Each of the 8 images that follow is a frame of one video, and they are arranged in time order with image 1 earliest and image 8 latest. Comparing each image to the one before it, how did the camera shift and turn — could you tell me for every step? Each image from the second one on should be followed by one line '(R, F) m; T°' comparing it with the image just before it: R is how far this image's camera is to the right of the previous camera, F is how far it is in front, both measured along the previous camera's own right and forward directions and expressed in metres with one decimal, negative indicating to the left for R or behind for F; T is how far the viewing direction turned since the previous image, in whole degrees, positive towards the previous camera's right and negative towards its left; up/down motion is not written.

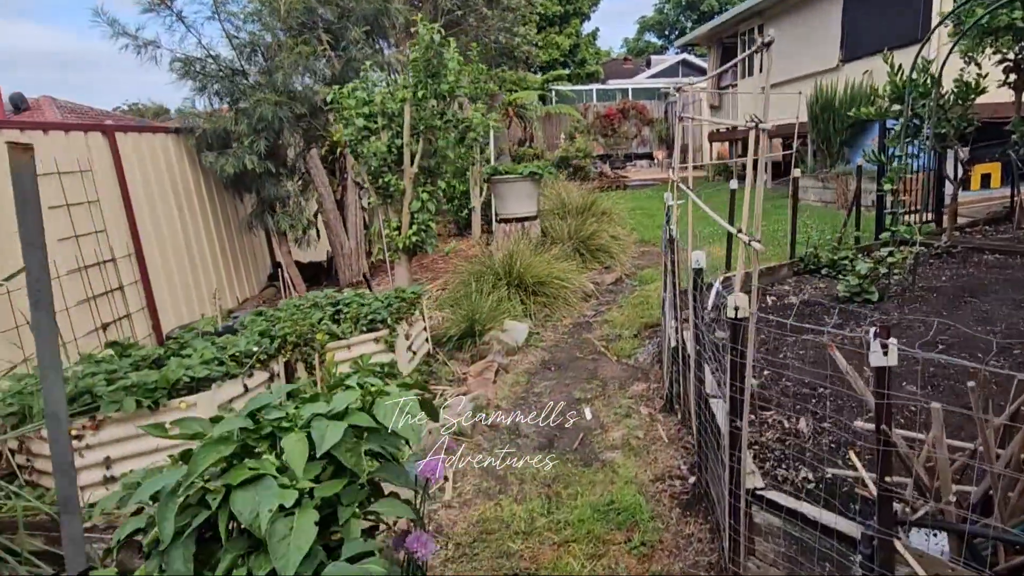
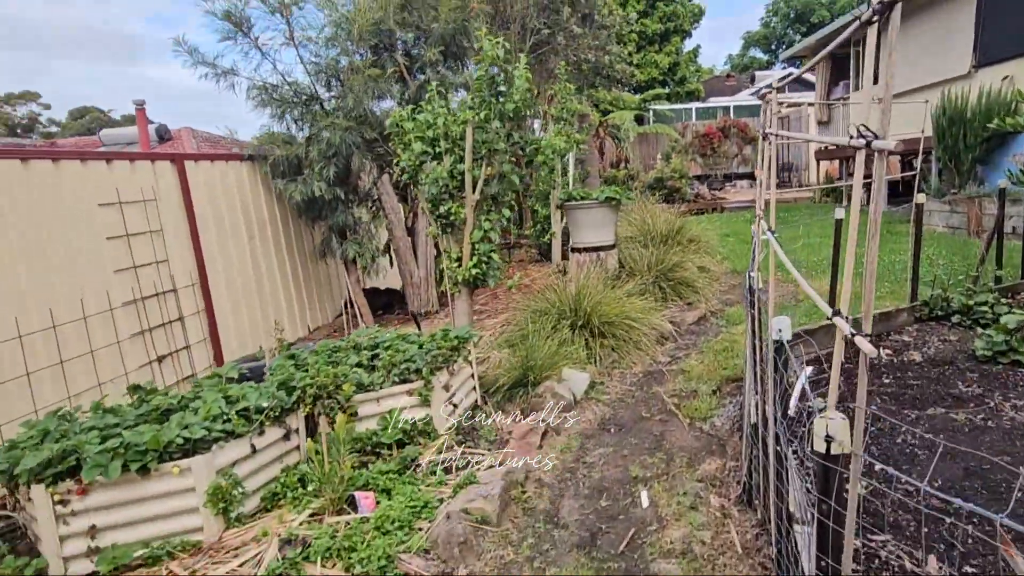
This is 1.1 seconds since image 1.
(+0.2, +0.5) m; -8°
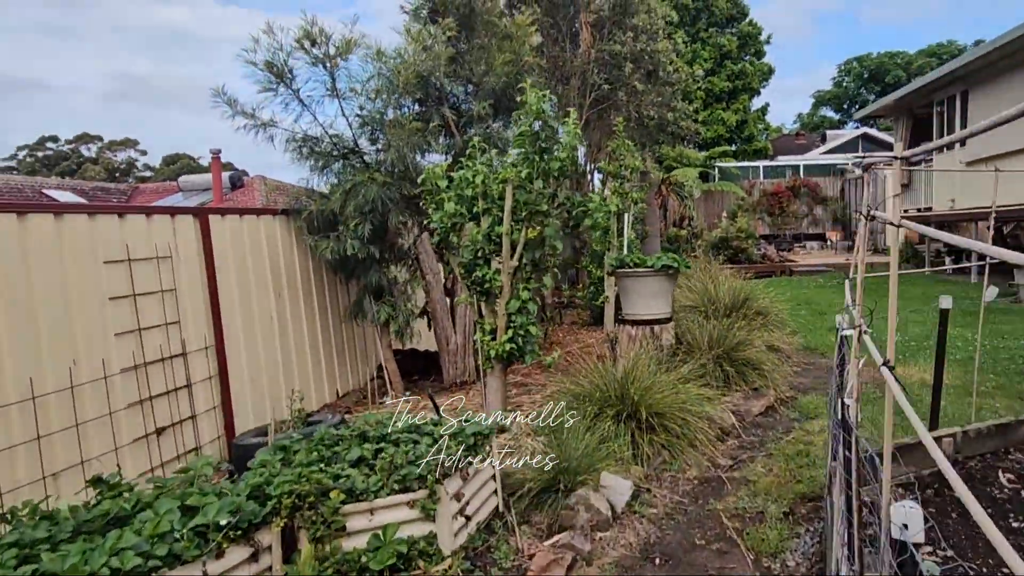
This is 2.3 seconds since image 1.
(+0.1, +0.5) m; -5°
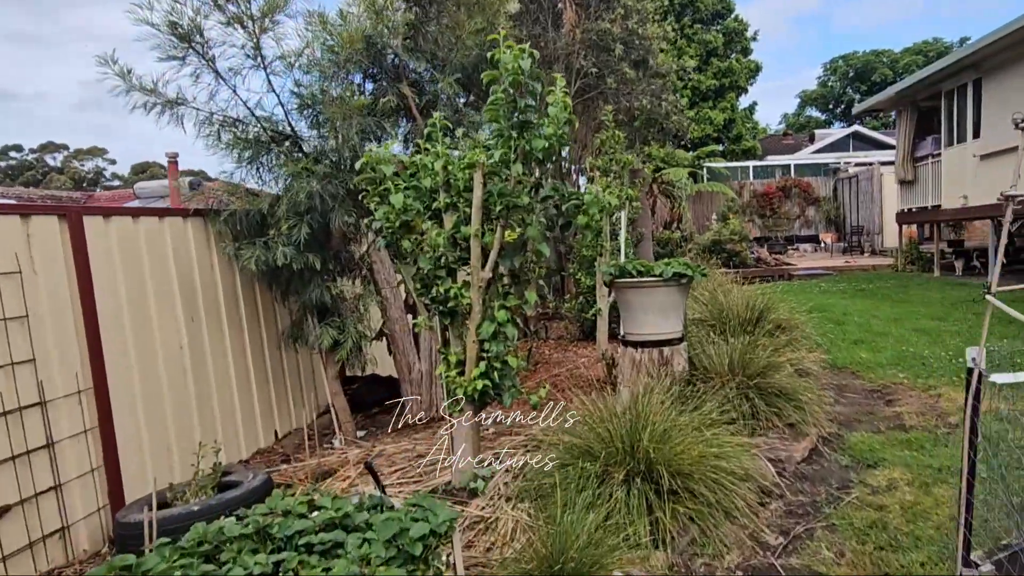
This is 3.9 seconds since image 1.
(+0.1, +0.9) m; +1°
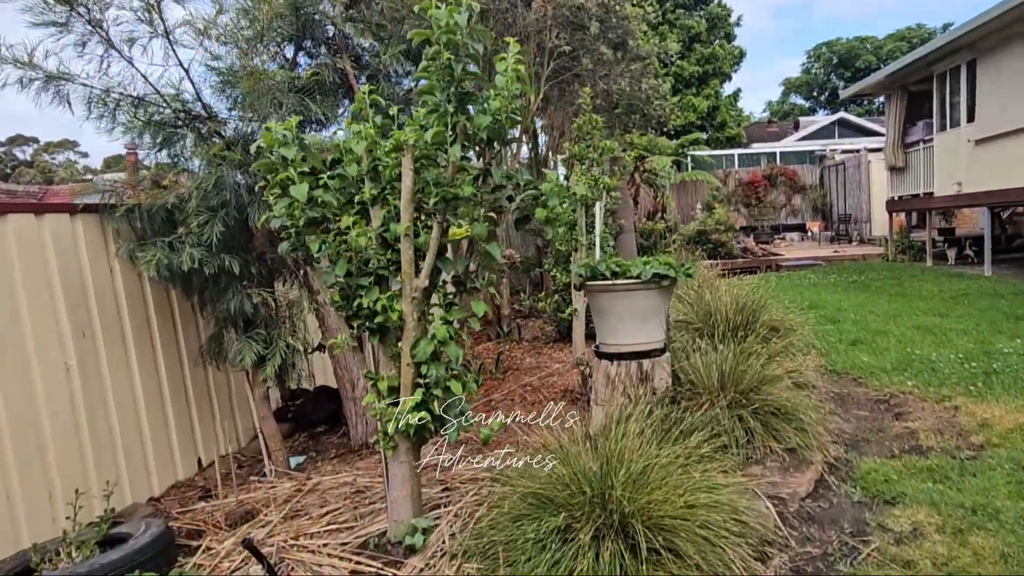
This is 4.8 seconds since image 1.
(+0.2, +0.6) m; +1°
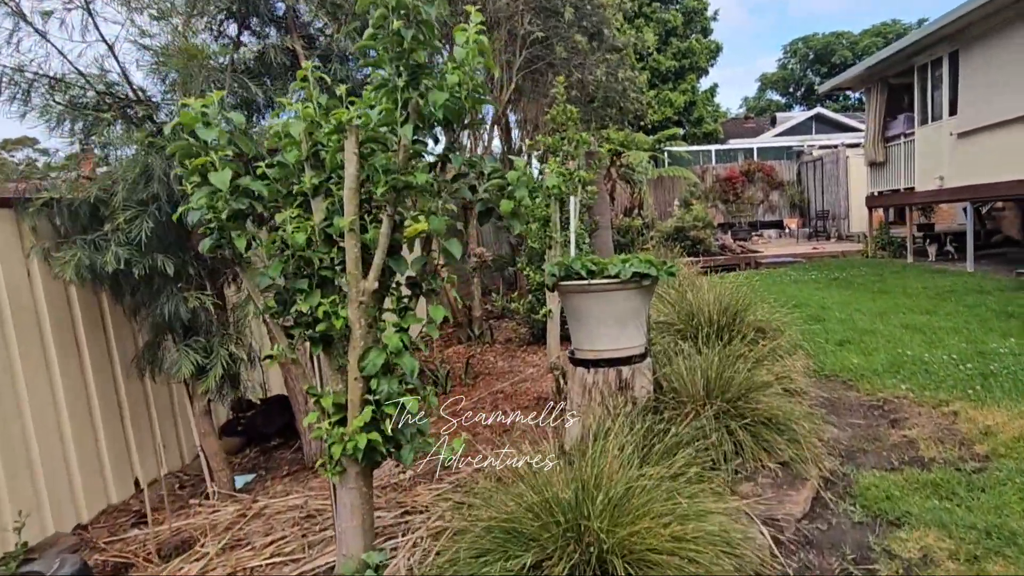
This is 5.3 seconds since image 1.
(+0.1, +0.3) m; +2°
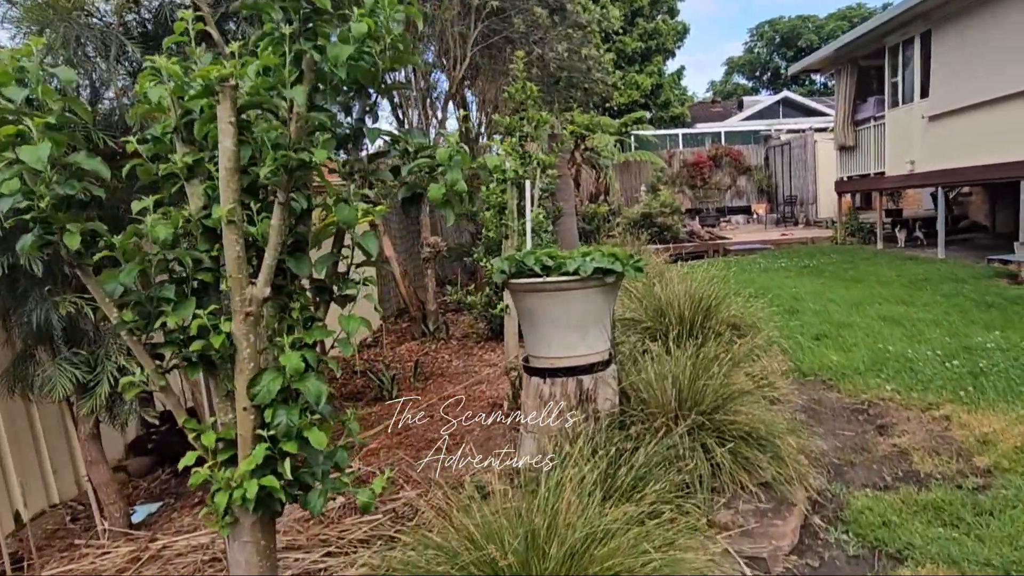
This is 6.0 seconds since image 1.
(+0.1, +0.4) m; +3°
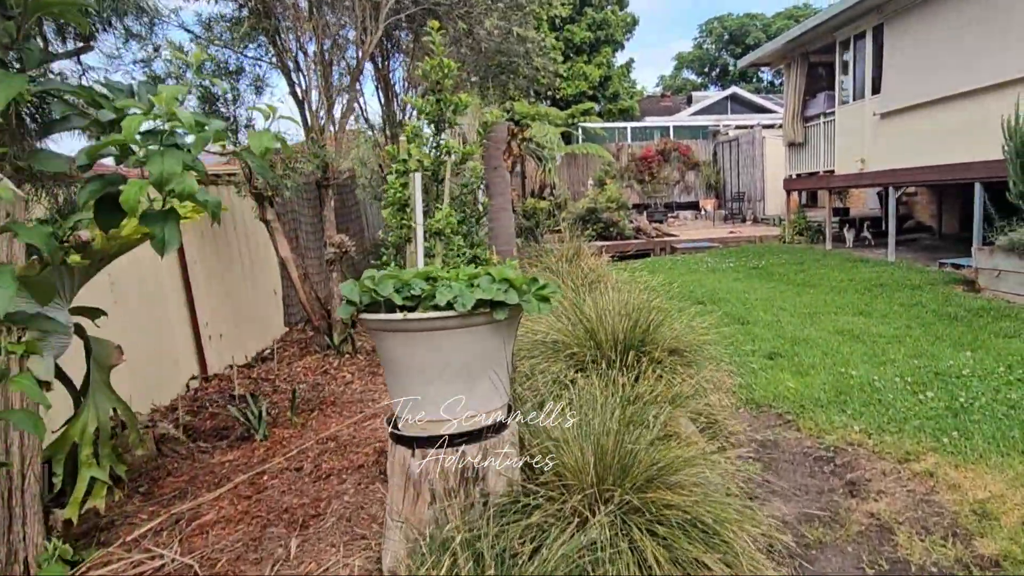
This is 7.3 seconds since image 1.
(+0.3, +0.8) m; +4°
